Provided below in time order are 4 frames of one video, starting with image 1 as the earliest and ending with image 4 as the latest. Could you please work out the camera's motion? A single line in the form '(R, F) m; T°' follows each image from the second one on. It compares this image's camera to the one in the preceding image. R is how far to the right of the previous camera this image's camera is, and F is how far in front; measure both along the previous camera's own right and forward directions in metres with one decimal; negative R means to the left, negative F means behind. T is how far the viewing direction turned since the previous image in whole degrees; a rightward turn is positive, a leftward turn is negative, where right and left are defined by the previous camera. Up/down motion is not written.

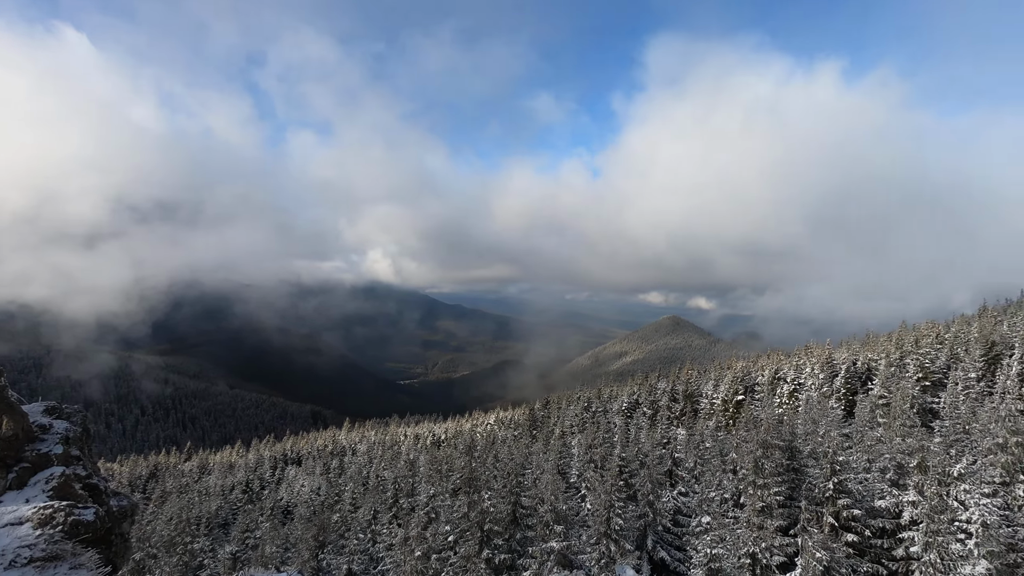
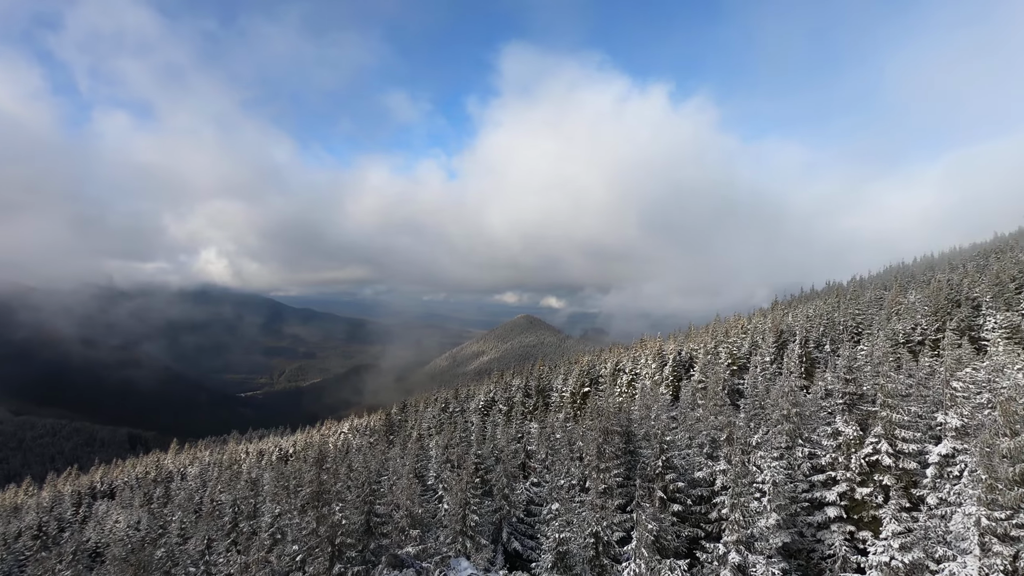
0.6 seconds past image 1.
(+0.3, -0.1) m; +15°
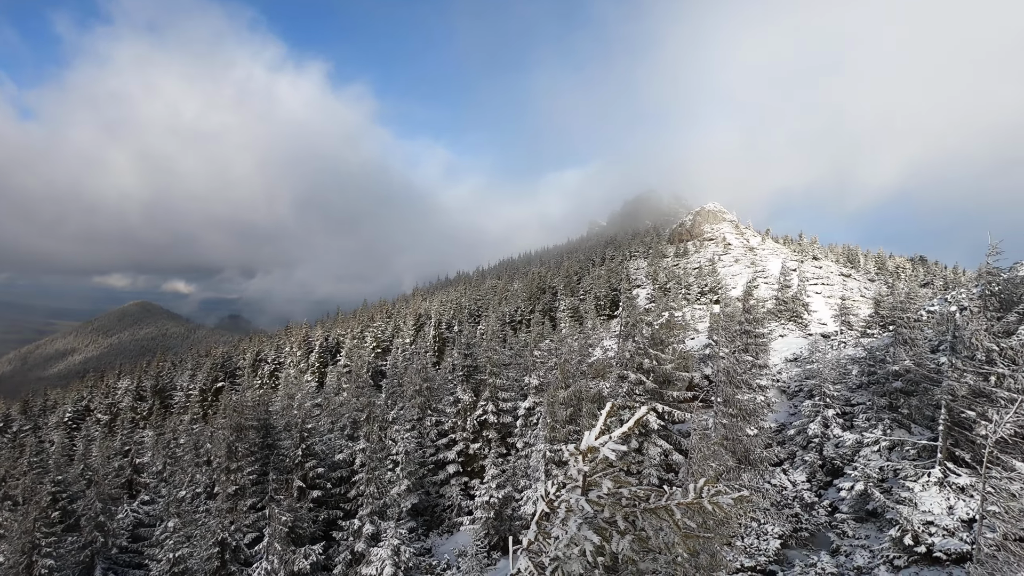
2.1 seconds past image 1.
(+0.6, -0.4) m; +36°
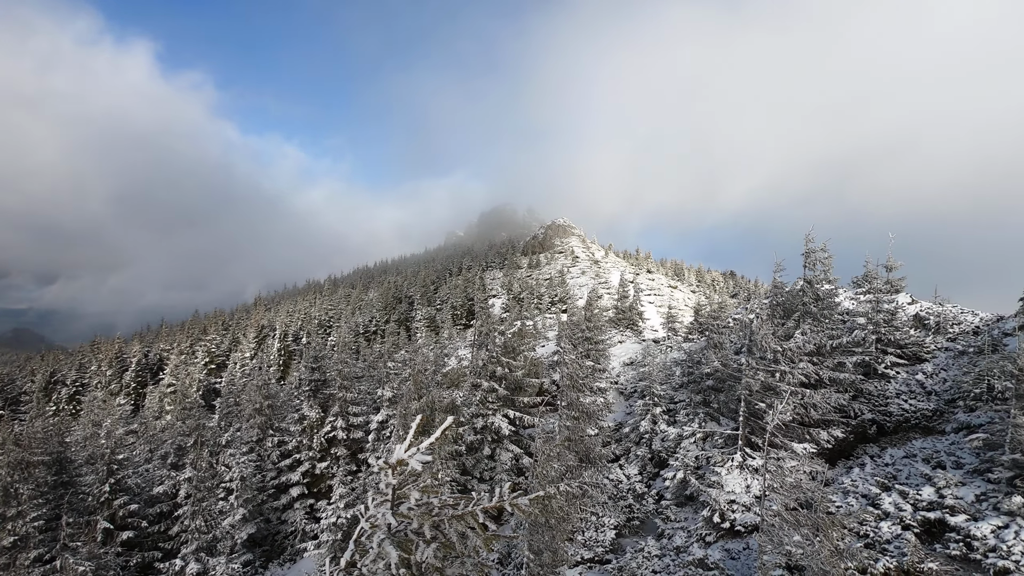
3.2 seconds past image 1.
(+0.3, -0.1) m; +15°
